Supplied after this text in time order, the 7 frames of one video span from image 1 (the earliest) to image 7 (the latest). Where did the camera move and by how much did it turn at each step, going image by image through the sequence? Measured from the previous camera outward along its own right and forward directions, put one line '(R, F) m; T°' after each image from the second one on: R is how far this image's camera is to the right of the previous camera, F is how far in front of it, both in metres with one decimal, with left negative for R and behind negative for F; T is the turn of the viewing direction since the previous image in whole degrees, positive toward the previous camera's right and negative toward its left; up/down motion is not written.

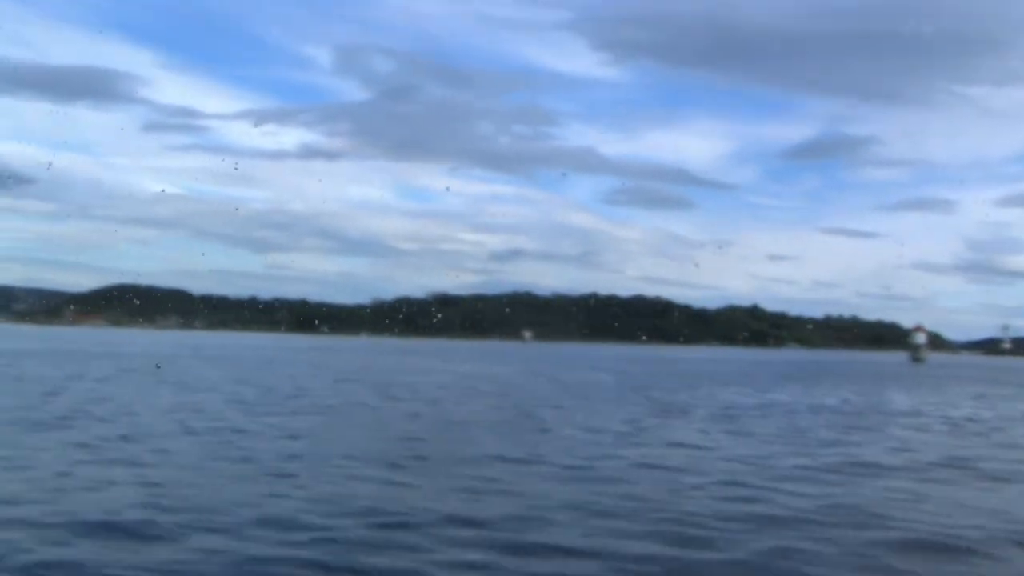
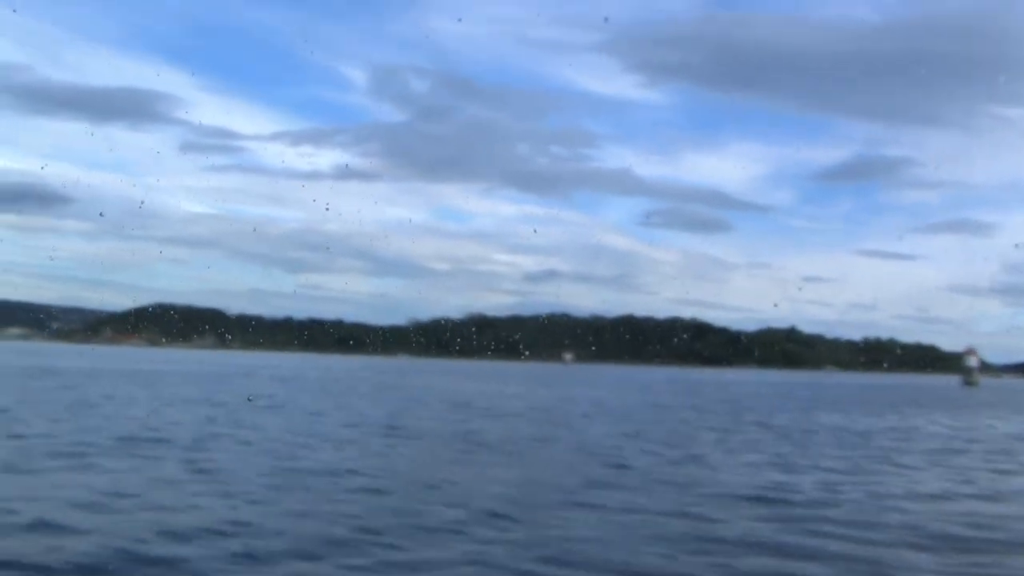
(-0.8, +2.0) m; -2°
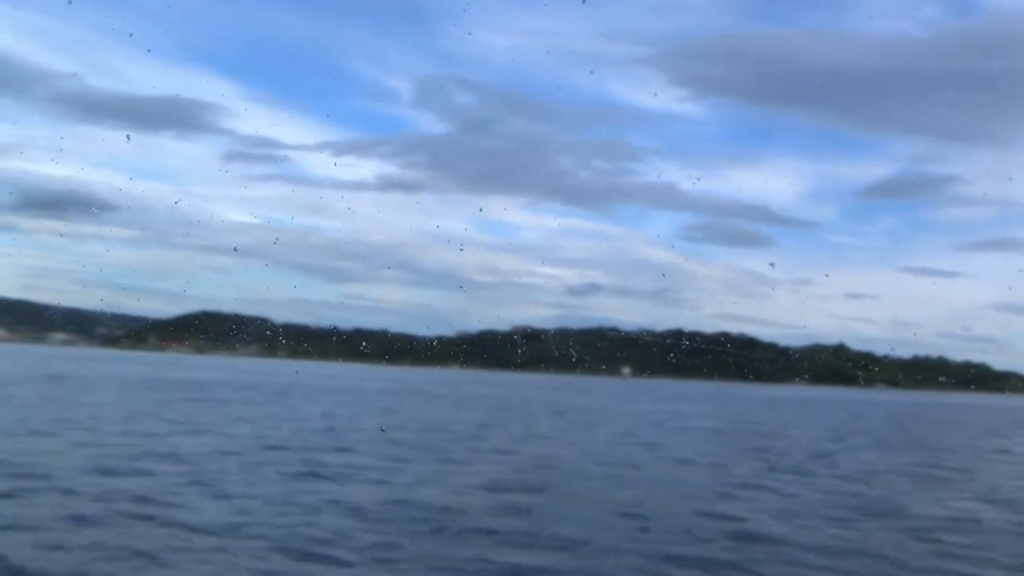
(-2.0, +4.2) m; -2°
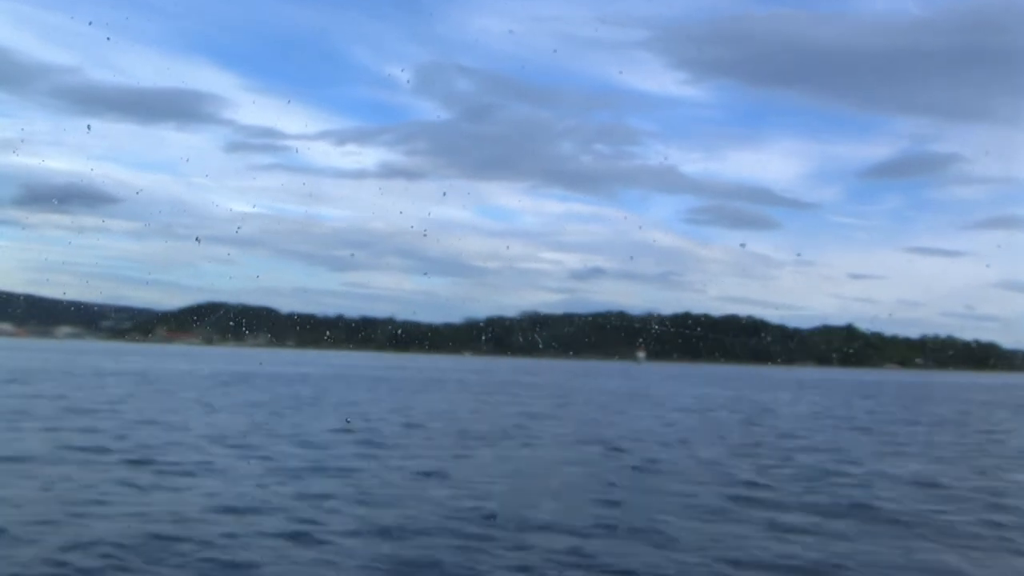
(-1.7, +1.6) m; 0°
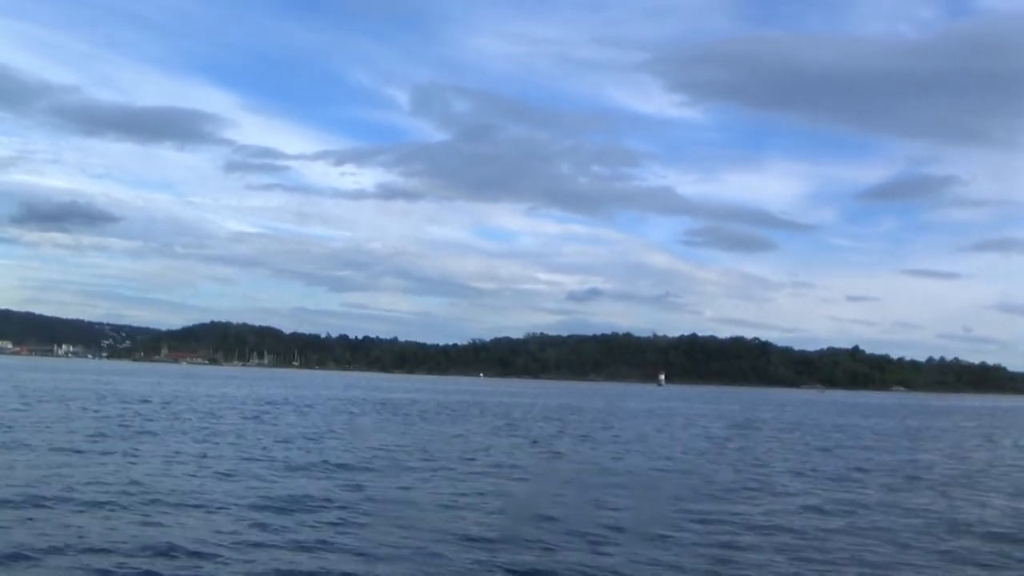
(-2.1, +1.7) m; 0°
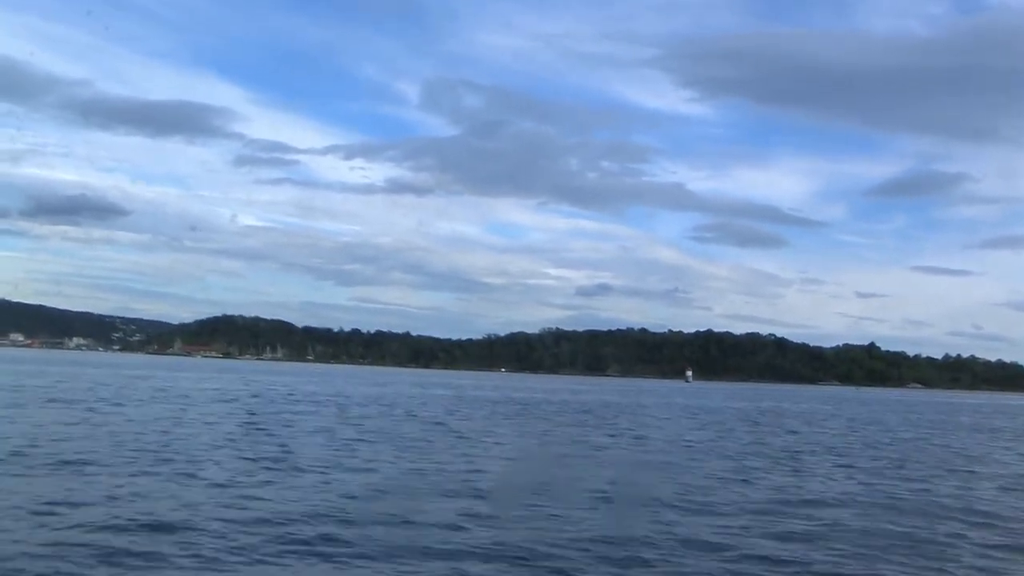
(-1.6, +2.7) m; 0°
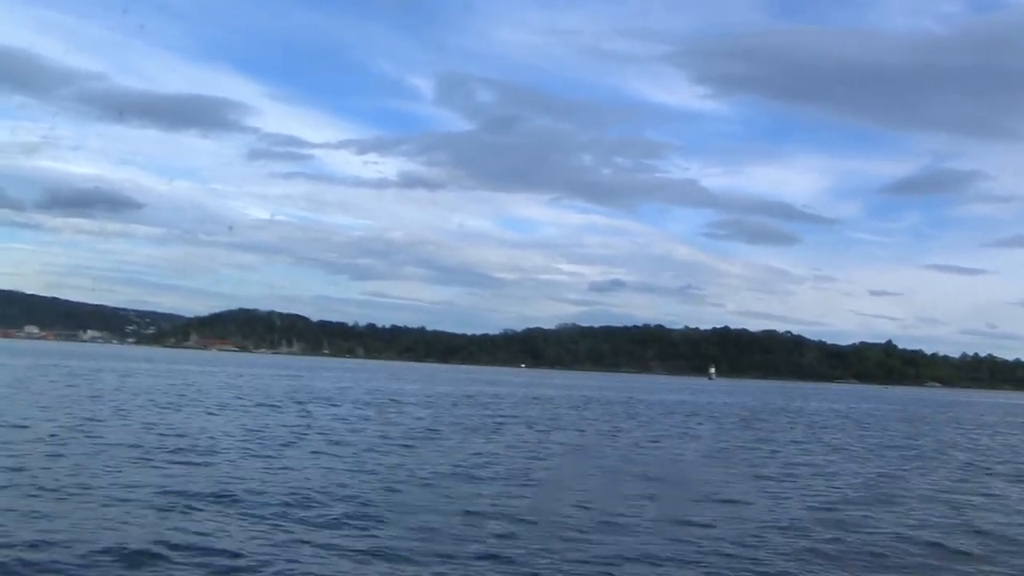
(-1.1, +1.5) m; -1°
